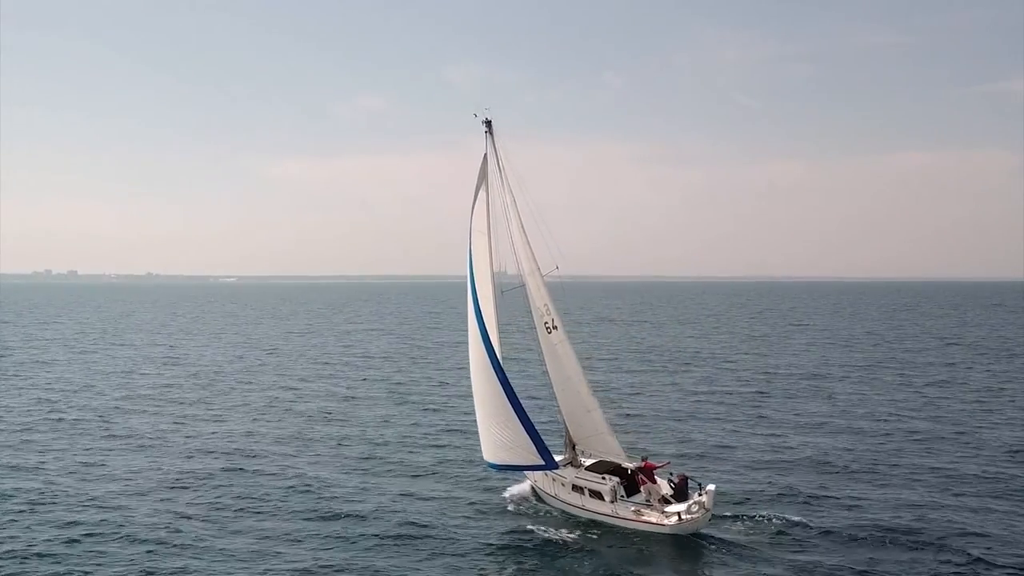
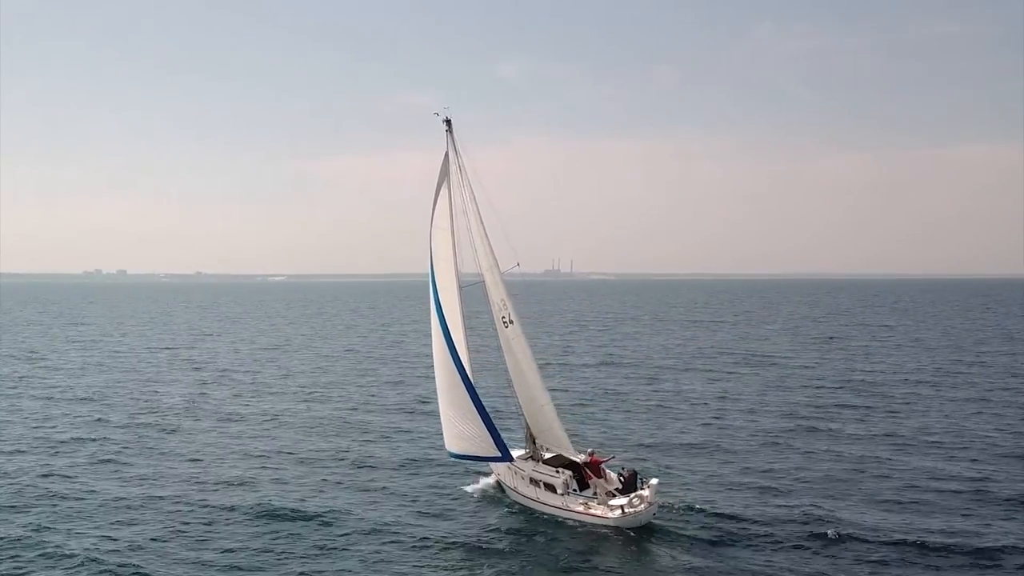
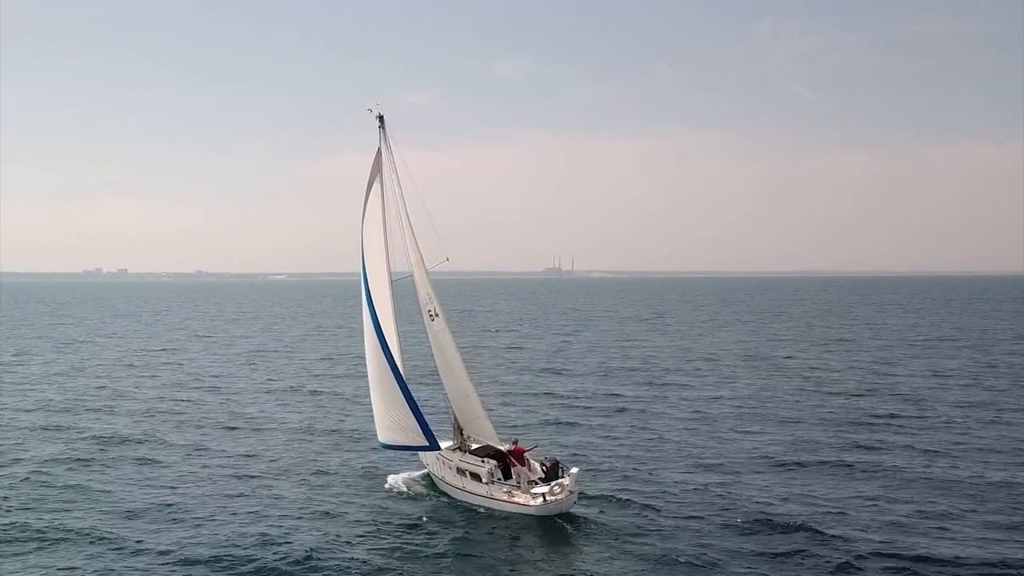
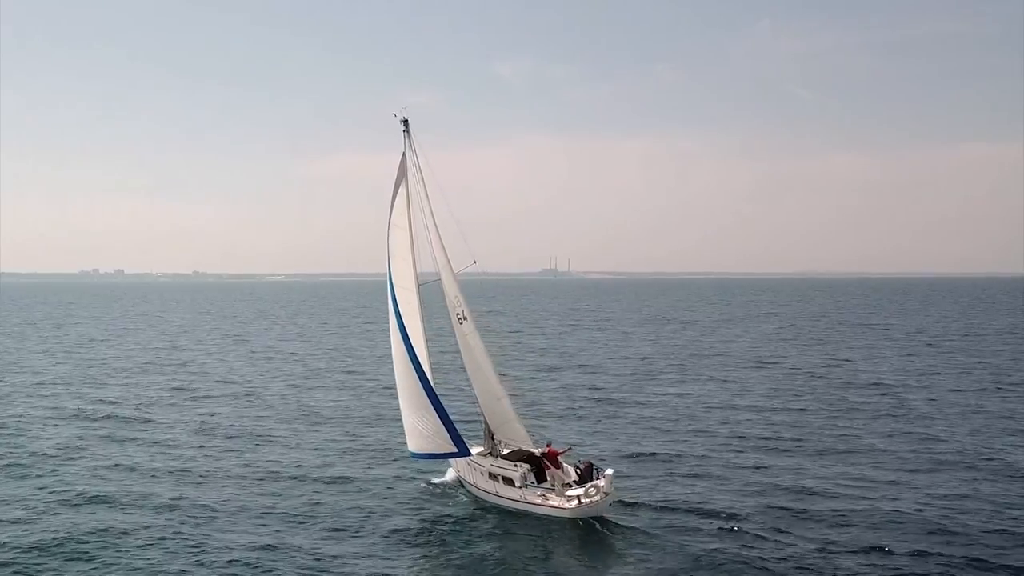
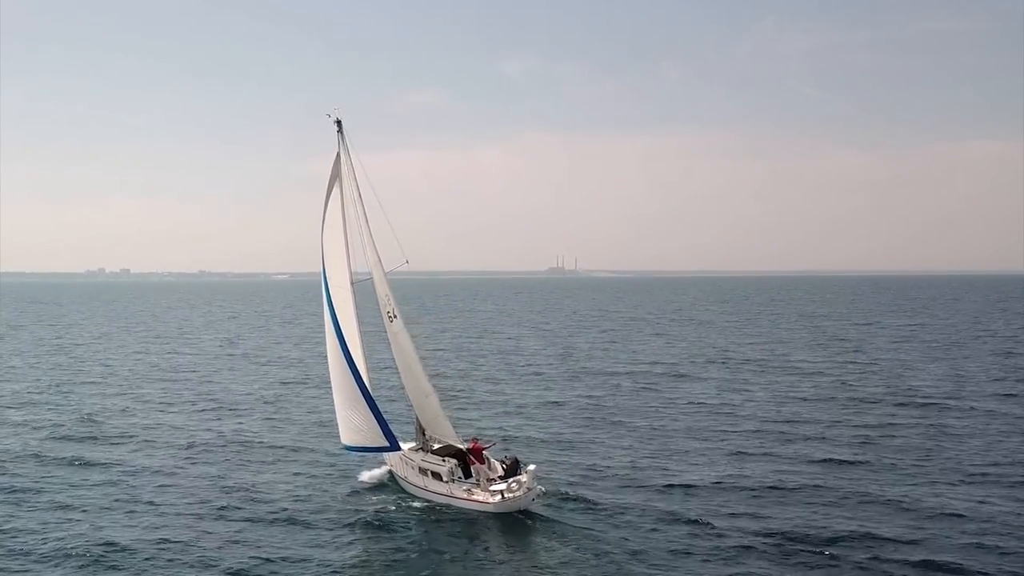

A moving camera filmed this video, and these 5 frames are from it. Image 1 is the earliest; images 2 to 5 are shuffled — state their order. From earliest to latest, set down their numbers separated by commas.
2, 4, 3, 5
